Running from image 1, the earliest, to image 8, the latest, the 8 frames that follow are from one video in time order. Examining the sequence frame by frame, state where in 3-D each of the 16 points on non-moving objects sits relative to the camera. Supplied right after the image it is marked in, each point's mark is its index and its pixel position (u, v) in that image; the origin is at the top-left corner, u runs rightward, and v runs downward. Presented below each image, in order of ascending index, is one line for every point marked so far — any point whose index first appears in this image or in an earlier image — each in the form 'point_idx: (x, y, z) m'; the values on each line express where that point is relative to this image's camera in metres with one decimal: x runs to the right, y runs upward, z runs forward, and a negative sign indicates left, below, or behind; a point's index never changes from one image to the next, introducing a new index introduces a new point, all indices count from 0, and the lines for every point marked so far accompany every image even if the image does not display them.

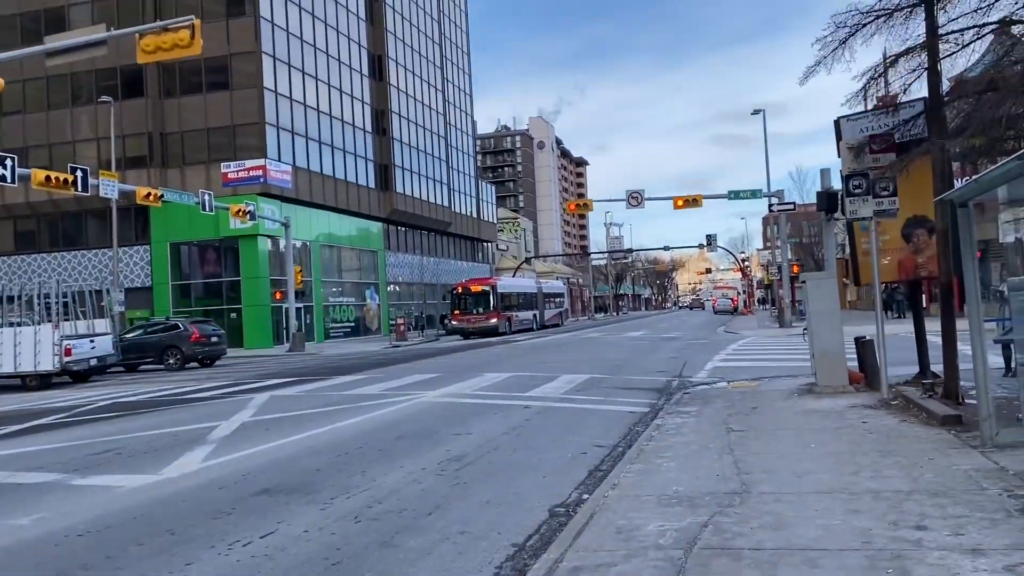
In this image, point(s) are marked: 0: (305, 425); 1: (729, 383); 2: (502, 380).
0: (-3.1, -2.0, +12.5) m
1: (+4.6, -2.0, +18.0) m
2: (-0.2, -2.1, +18.7) m
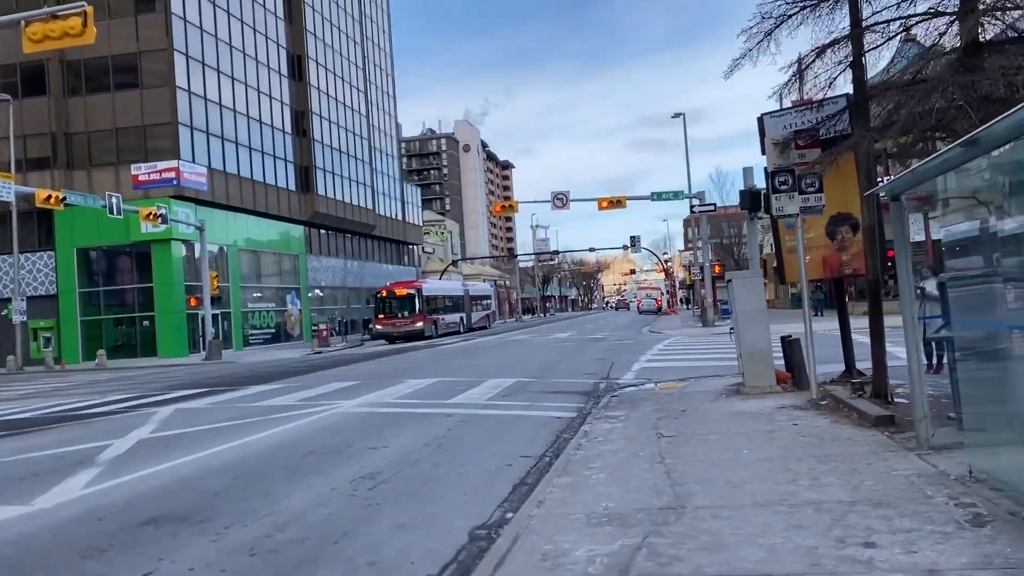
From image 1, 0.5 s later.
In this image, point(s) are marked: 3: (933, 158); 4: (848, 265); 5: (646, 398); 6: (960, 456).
0: (-4.1, -2.1, +11.5) m
1: (+3.0, -2.0, +17.7) m
2: (-1.8, -2.1, +18.0) m
3: (+3.3, +1.0, +6.6) m
4: (+5.2, +0.4, +13.0) m
5: (+2.3, -1.9, +14.6) m
6: (+4.0, -1.5, +7.5) m
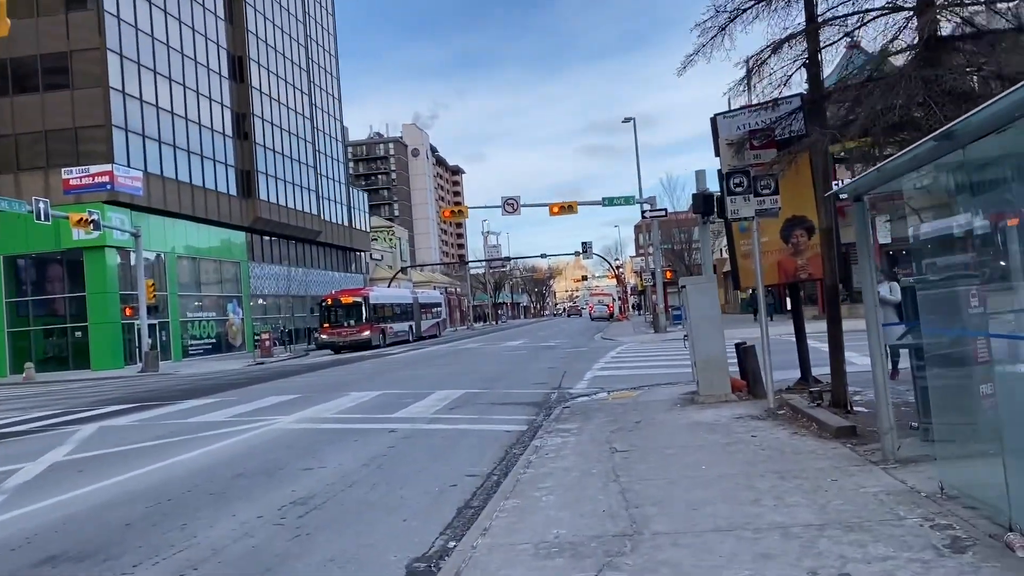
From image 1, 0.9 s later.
0: (-4.8, -2.2, +10.7) m
1: (+1.9, -2.1, +17.2) m
2: (-2.9, -2.3, +17.3) m
3: (+2.8, +1.0, +6.2) m
4: (+4.4, +0.3, +12.7) m
5: (+1.4, -2.0, +14.1) m
6: (+3.5, -1.5, +7.2) m
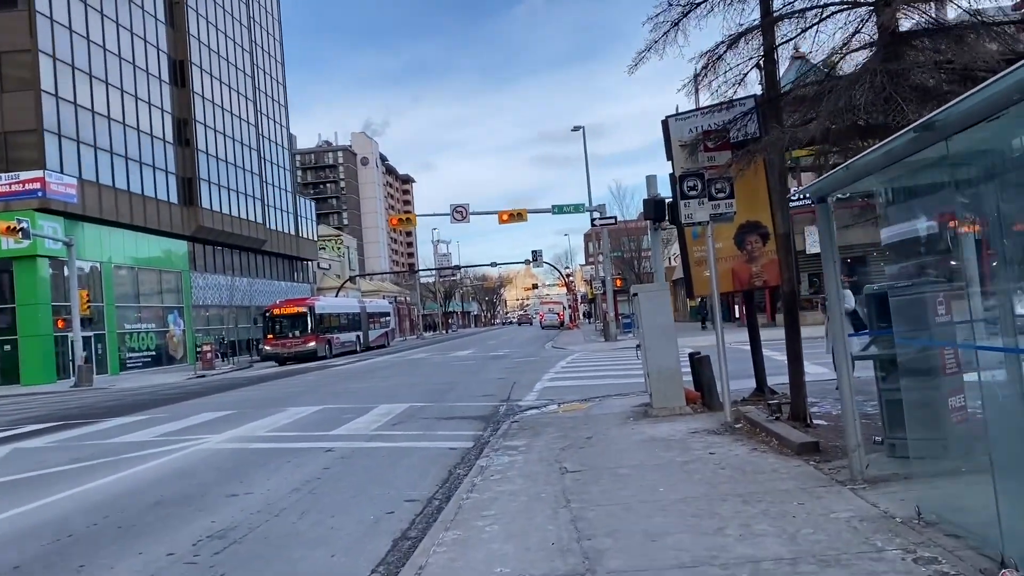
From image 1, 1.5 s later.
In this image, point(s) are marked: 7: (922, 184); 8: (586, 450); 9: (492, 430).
0: (-5.5, -2.3, +9.7) m
1: (+0.9, -2.3, +16.6) m
2: (-3.9, -2.5, +16.4) m
3: (+2.4, +0.9, +5.7) m
4: (+3.6, +0.2, +12.3) m
5: (+0.6, -2.1, +13.5) m
6: (+3.0, -1.6, +6.7) m
7: (+2.7, +0.7, +5.6) m
8: (+0.9, -2.0, +10.2) m
9: (-0.3, -2.3, +13.8) m
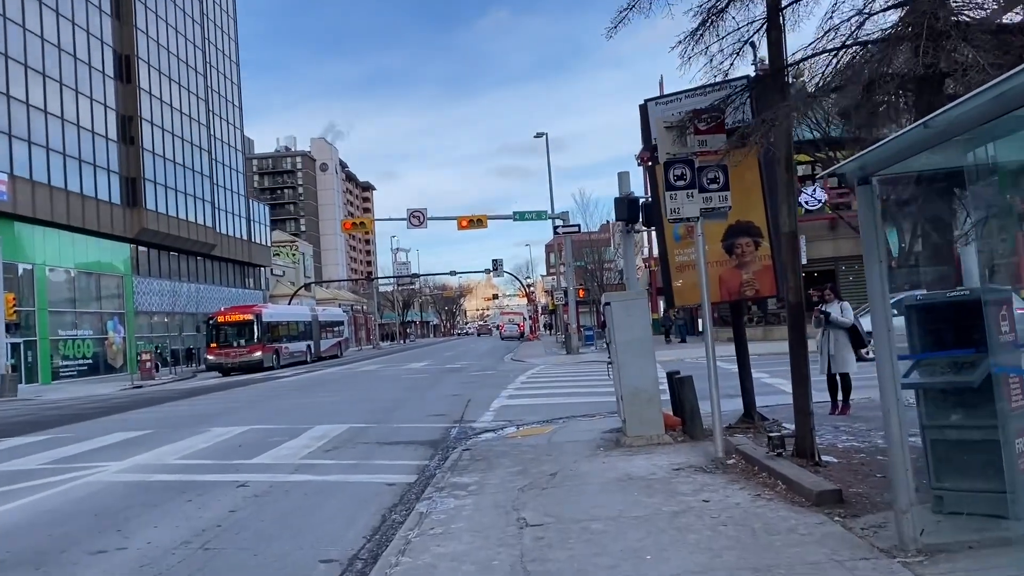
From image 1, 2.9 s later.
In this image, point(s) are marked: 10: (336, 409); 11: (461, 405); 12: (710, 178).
0: (-6.0, -2.3, +7.6) m
1: (+0.1, -2.5, +14.8) m
2: (-4.7, -2.5, +14.4) m
3: (+2.2, +0.9, +4.0) m
4: (+3.0, 0.0, +10.6) m
5: (-0.1, -2.2, +11.7) m
6: (+2.7, -1.7, +5.0) m
7: (+2.4, +0.7, +3.9) m
8: (+0.4, -2.0, +8.4) m
9: (-1.0, -2.4, +11.9) m
10: (-3.8, -2.6, +18.2) m
11: (-1.1, -2.5, +18.3) m
12: (+2.1, +1.2, +9.0) m
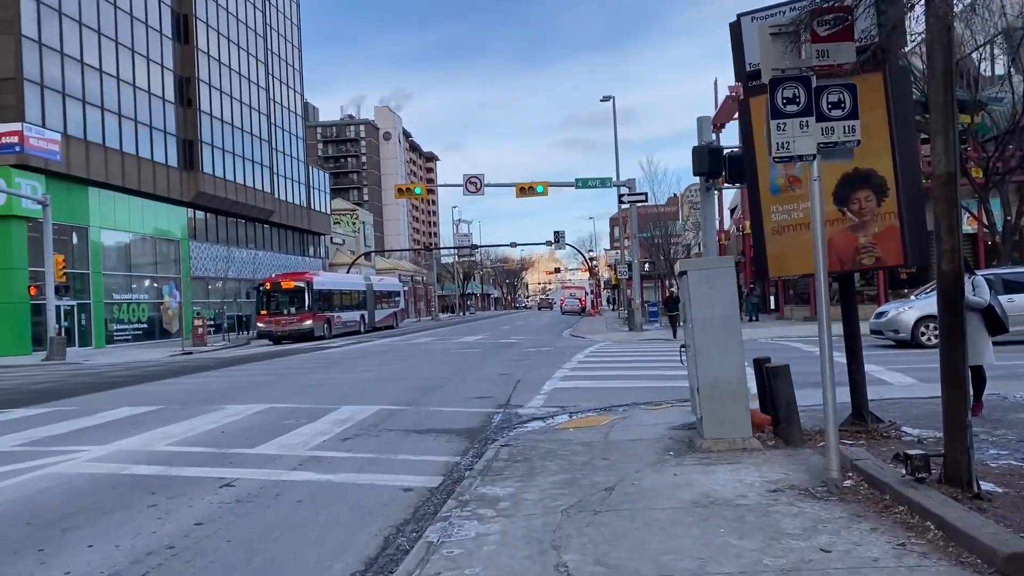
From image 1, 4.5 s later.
0: (-5.7, -1.9, +6.0) m
1: (+0.9, -1.9, +12.7) m
2: (-4.0, -1.9, +12.6) m
3: (+2.2, +1.0, +1.7) m
4: (+3.5, +0.4, +8.3) m
5: (+0.4, -1.8, +9.6) m
6: (+2.8, -1.5, +2.7) m
7: (+2.5, +0.8, +1.6) m
8: (+0.7, -1.7, +6.3) m
9: (-0.5, -2.0, +9.9) m
10: (-2.8, -1.9, +16.4) m
11: (-0.1, -1.9, +16.3) m
12: (+2.5, +1.5, +6.7) m
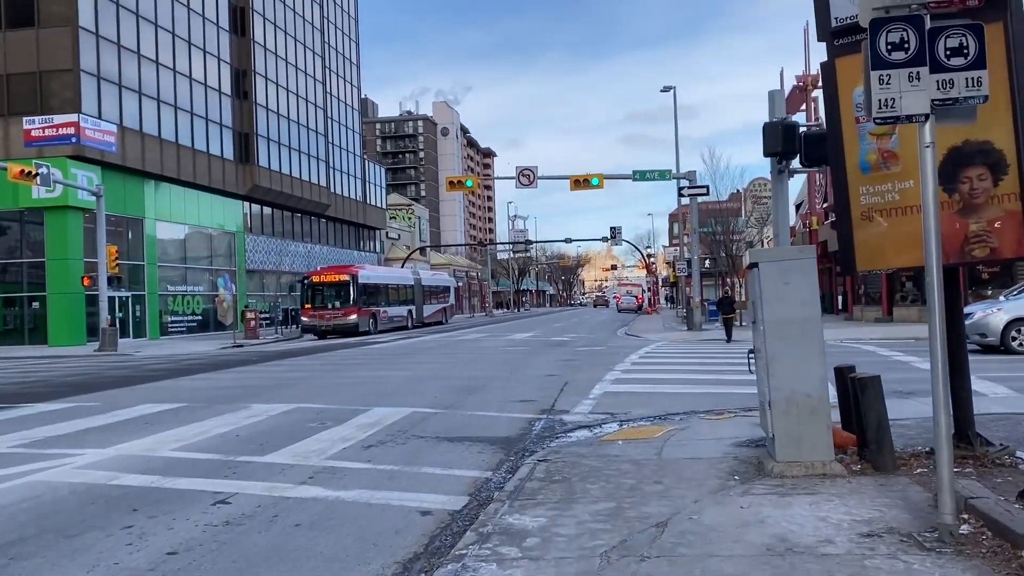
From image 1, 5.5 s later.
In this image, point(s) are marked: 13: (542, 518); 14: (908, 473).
0: (-5.6, -1.8, +5.1) m
1: (+1.4, -1.9, +11.4) m
2: (-3.4, -1.8, +11.7) m
3: (+2.1, +1.1, +0.4) m
4: (+3.8, +0.4, +6.8) m
5: (+0.8, -1.8, +8.3) m
6: (+2.7, -1.5, +1.3) m
7: (+2.3, +0.8, +0.2) m
8: (+0.8, -1.7, +5.0) m
9: (-0.1, -1.9, +8.7) m
10: (-1.9, -1.8, +15.4) m
11: (+0.8, -1.8, +15.1) m
12: (+2.7, +1.5, +5.3) m
13: (+0.2, -1.7, +6.4) m
14: (+3.4, -1.5, +7.2) m
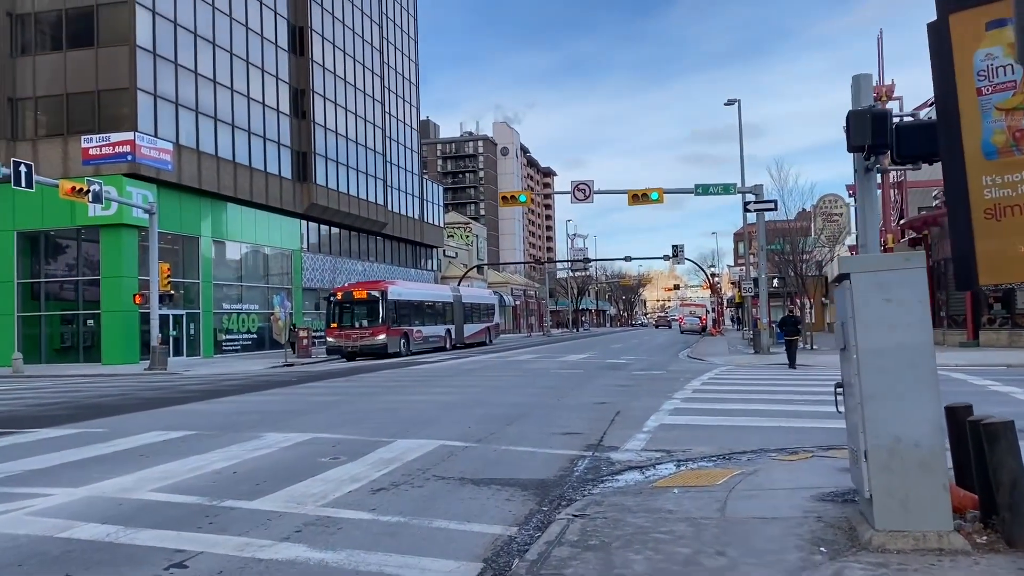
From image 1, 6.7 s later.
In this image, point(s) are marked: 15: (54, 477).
0: (-5.6, -1.8, +4.0) m
1: (+1.9, -2.1, +9.8) m
2: (-2.9, -2.0, +10.4) m
3: (+1.7, +1.1, -1.2) m
4: (+3.9, +0.3, +5.1) m
5: (+1.1, -1.9, +6.8) m
6: (+2.4, -1.5, -0.4) m
7: (+2.0, +0.8, -1.4) m
8: (+0.8, -1.7, +3.5) m
9: (+0.2, -2.0, +7.2) m
10: (-1.2, -2.1, +14.0) m
11: (+1.5, -2.1, +13.5) m
12: (+2.7, +1.4, +3.6) m
13: (+0.3, -1.8, +4.8) m
14: (+3.5, -1.6, +5.5) m
15: (-4.7, -2.0, +8.7) m
